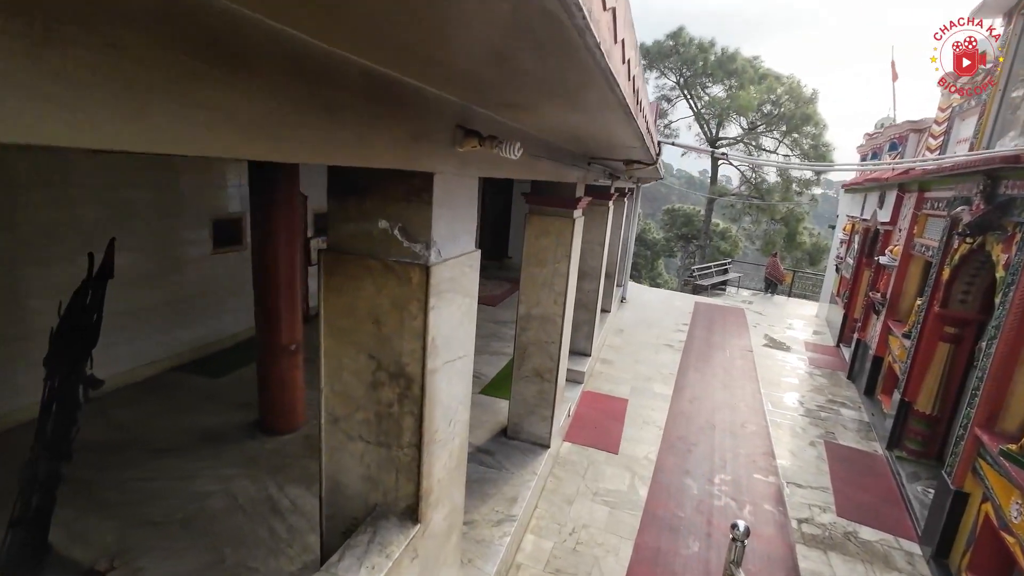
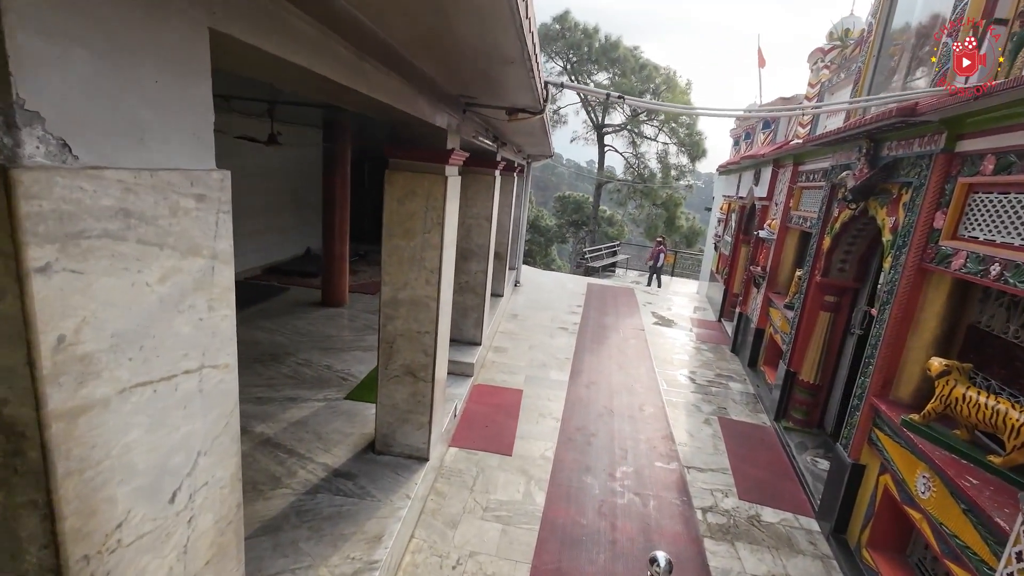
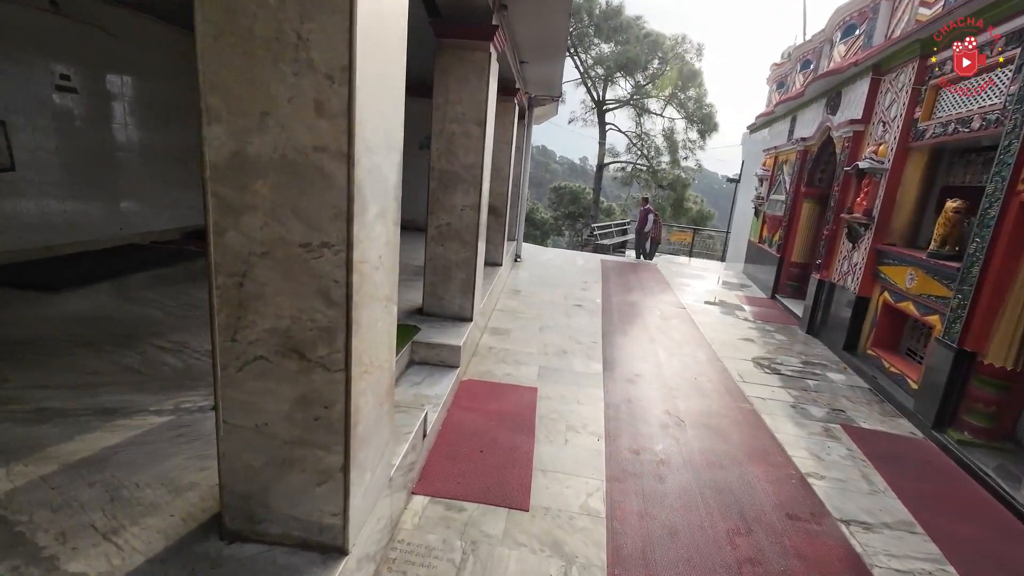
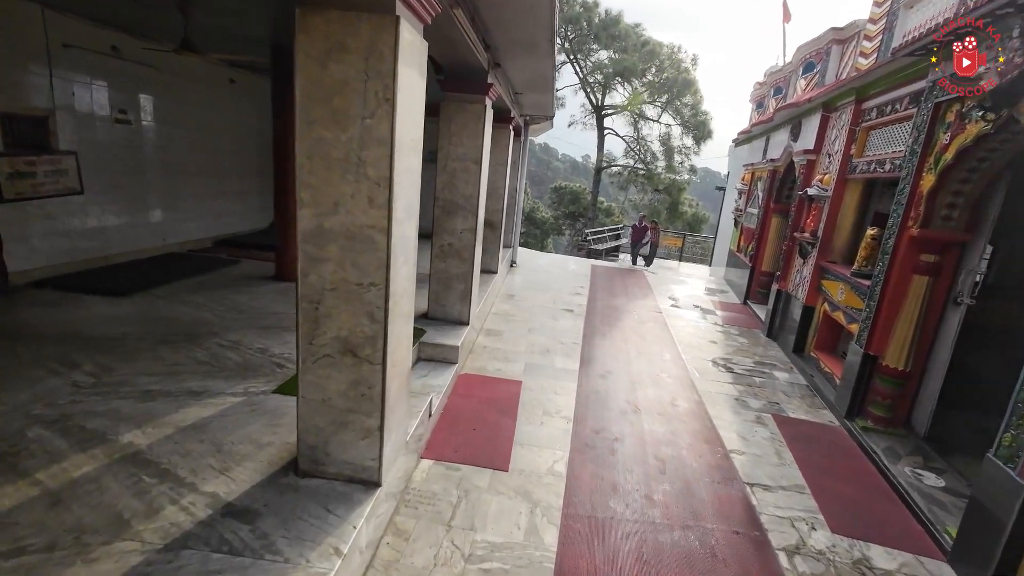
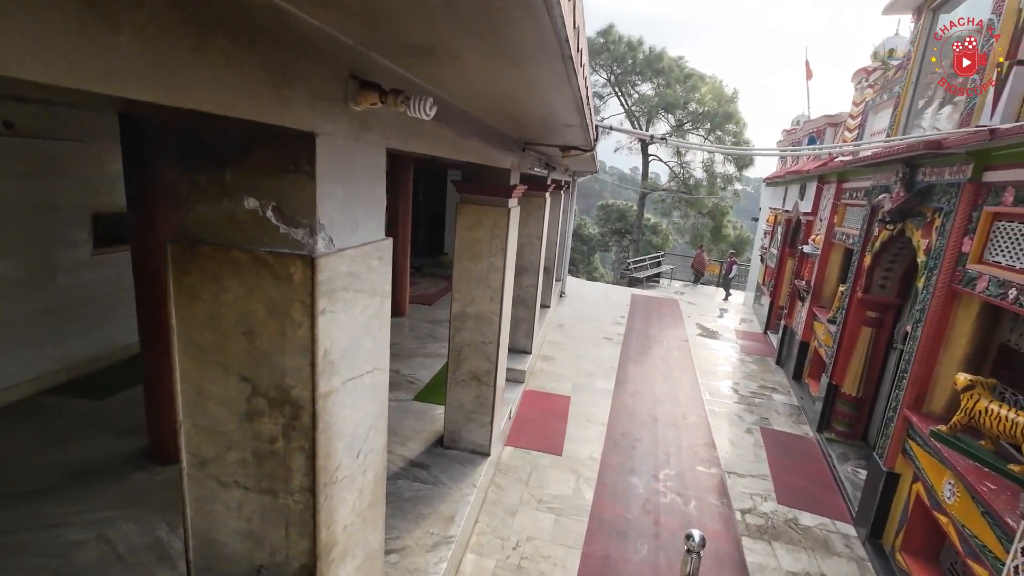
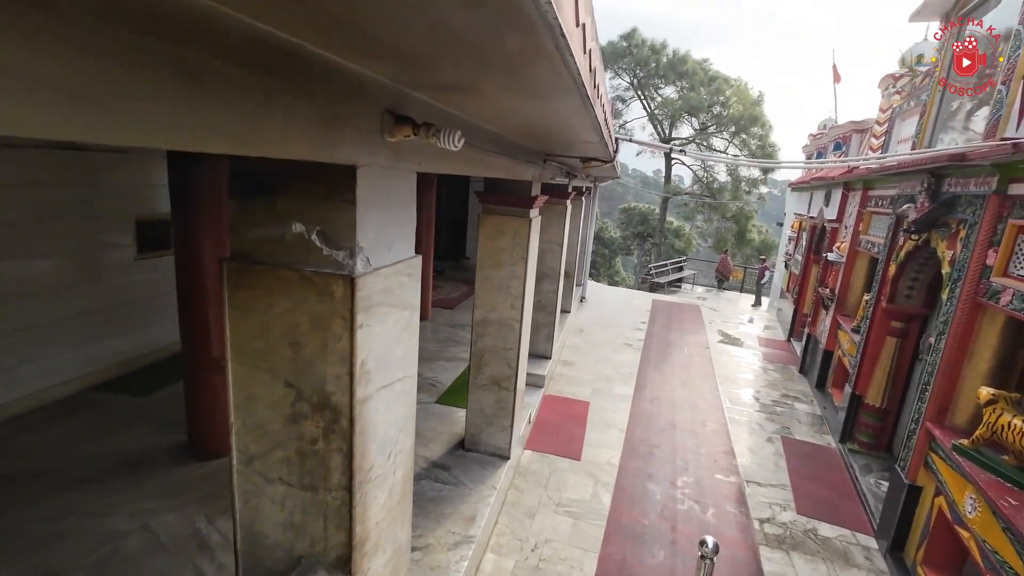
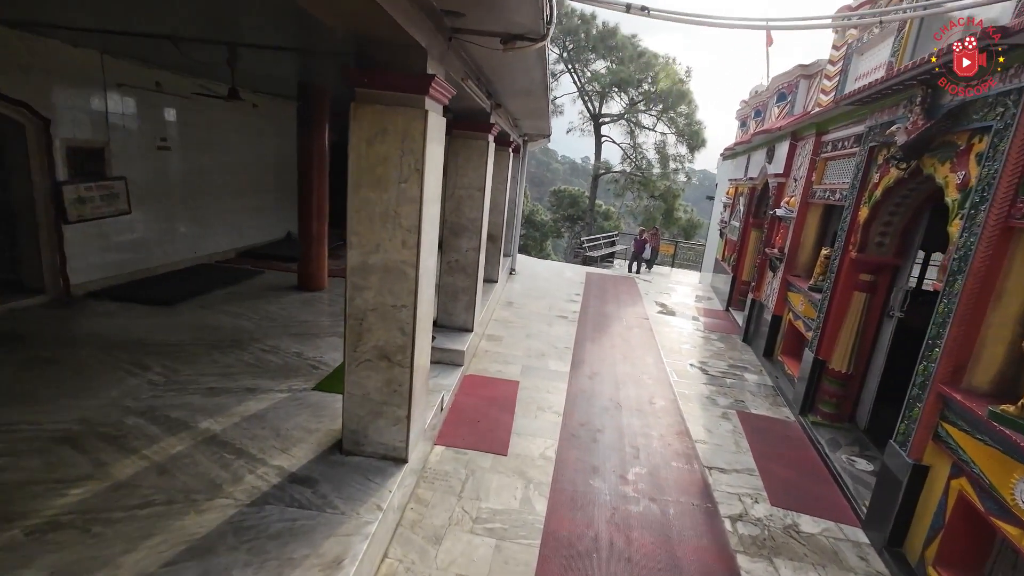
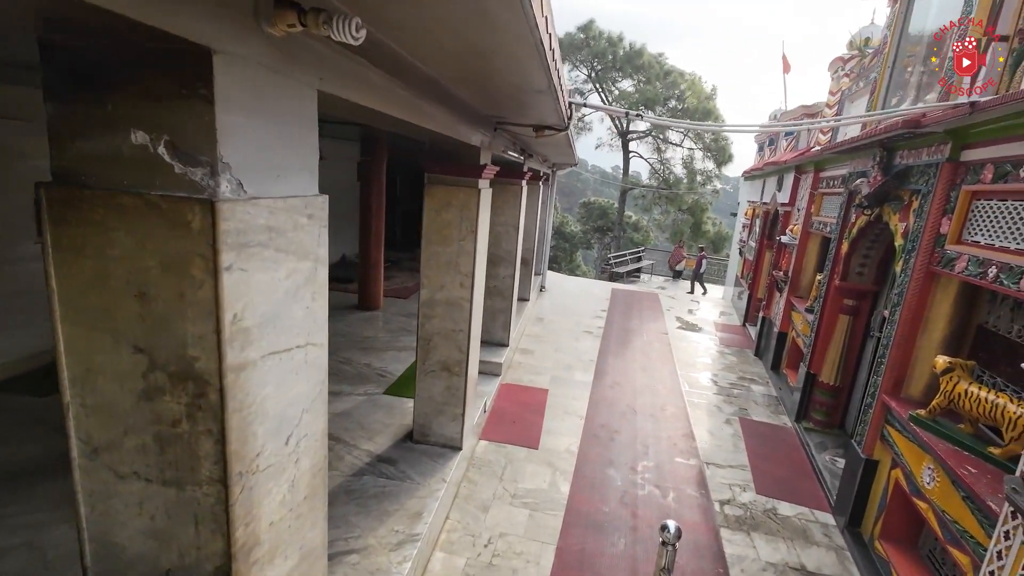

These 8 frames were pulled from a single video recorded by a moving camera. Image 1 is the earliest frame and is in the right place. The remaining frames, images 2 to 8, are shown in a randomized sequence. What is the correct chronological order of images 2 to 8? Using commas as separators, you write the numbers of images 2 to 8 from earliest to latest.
6, 5, 8, 2, 7, 4, 3
